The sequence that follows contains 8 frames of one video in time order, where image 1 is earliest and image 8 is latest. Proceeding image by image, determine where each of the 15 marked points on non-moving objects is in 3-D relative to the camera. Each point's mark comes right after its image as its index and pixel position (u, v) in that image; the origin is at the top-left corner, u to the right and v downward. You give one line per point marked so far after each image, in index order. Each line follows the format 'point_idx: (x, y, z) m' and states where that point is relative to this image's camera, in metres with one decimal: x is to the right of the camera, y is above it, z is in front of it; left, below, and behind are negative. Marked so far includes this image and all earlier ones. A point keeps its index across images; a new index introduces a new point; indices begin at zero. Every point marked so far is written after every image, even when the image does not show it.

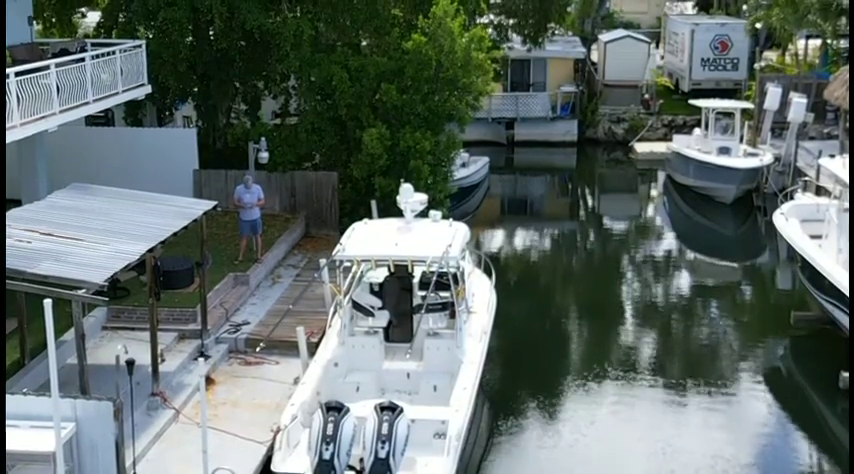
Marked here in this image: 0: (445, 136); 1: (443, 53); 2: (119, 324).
0: (+0.3, +1.7, +18.3) m
1: (+0.3, +3.1, +17.9) m
2: (-4.0, -1.1, +13.7) m
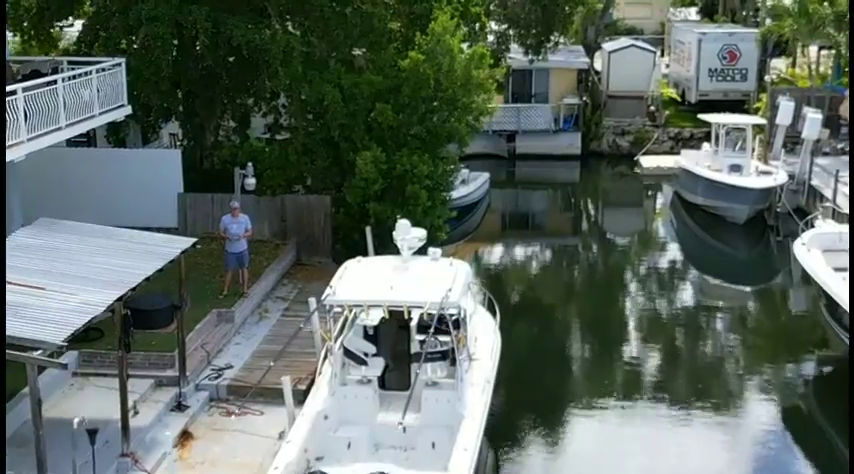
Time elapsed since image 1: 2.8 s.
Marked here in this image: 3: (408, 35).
0: (+0.3, +1.2, +17.3) m
1: (+0.2, +2.7, +16.8) m
2: (-4.1, -1.6, +12.6) m
3: (-0.3, +3.5, +18.4) m
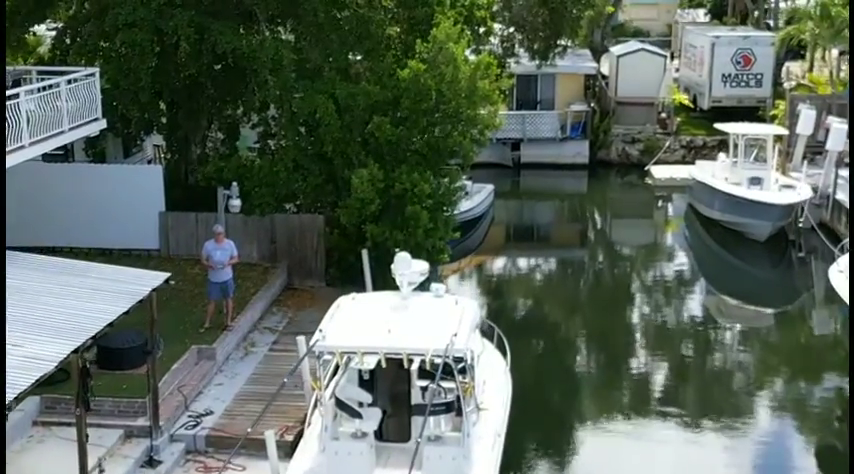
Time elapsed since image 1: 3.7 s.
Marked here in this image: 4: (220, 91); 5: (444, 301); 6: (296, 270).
0: (+0.3, +0.8, +15.9) m
1: (+0.2, +2.3, +15.5) m
2: (-4.0, -2.0, +11.3) m
3: (-0.3, +3.2, +17.0) m
4: (-3.3, +2.3, +16.7) m
5: (+0.2, -0.7, +11.0) m
6: (-2.1, -0.5, +16.5) m
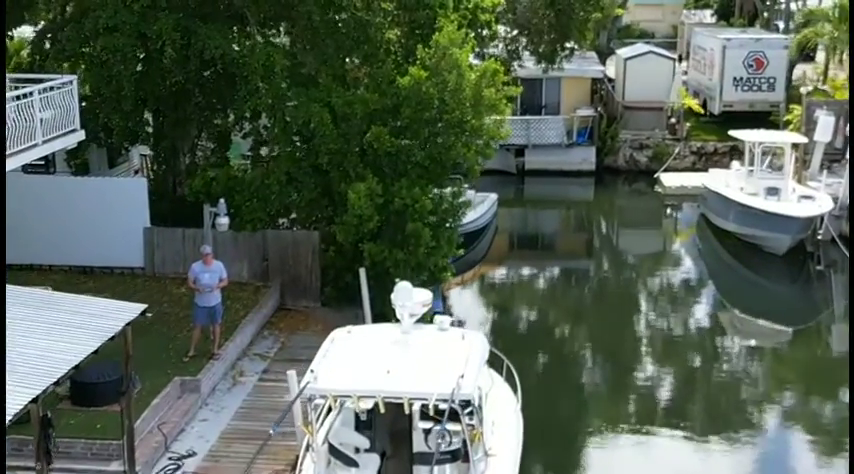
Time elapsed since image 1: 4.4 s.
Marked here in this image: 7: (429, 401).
0: (+0.3, +0.6, +14.9) m
1: (+0.3, +2.0, +14.5) m
2: (-4.0, -2.2, +10.3) m
3: (-0.3, +2.9, +16.0) m
4: (-3.3, +2.1, +15.7) m
5: (+0.2, -0.9, +10.0) m
6: (-2.0, -0.8, +15.5) m
7: (0.0, -1.4, +8.8) m
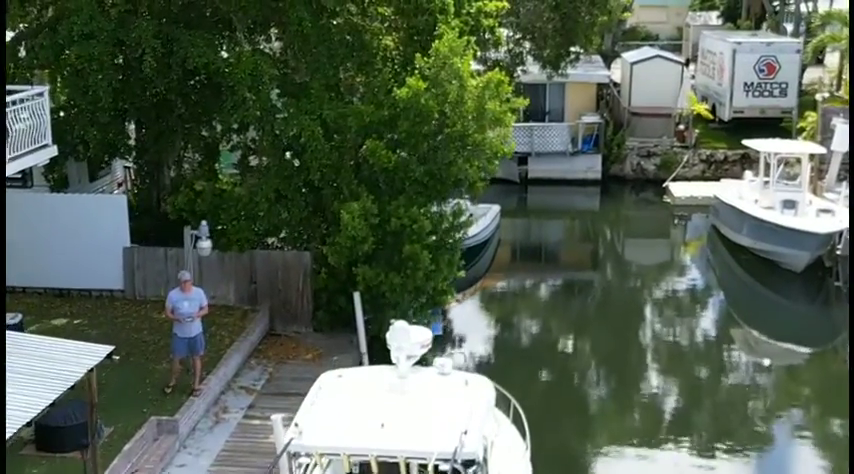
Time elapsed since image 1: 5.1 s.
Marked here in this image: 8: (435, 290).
0: (+0.3, +0.3, +13.9) m
1: (+0.3, +1.7, +13.5) m
2: (-4.0, -2.5, +9.3) m
3: (-0.3, +2.6, +15.0) m
4: (-3.3, +1.8, +14.7) m
5: (+0.2, -1.2, +9.0) m
6: (-2.0, -1.1, +14.5) m
7: (0.0, -1.7, +7.8) m
8: (+0.1, -0.7, +13.8) m
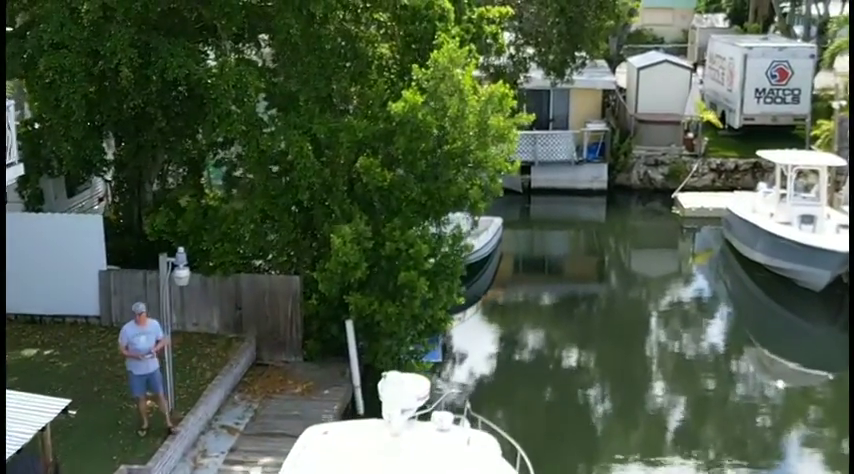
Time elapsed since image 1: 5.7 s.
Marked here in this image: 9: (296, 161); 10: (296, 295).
0: (+0.3, 0.0, +12.9) m
1: (+0.2, +1.4, +12.5) m
2: (-4.1, -2.8, +8.3) m
3: (-0.3, +2.3, +14.0) m
4: (-3.3, +1.5, +13.8) m
5: (+0.2, -1.5, +8.0) m
6: (-2.1, -1.4, +13.5) m
7: (0.0, -2.0, +6.8) m
8: (+0.1, -1.0, +12.8) m
9: (-1.6, +0.9, +12.7) m
10: (-1.7, -0.7, +13.3) m
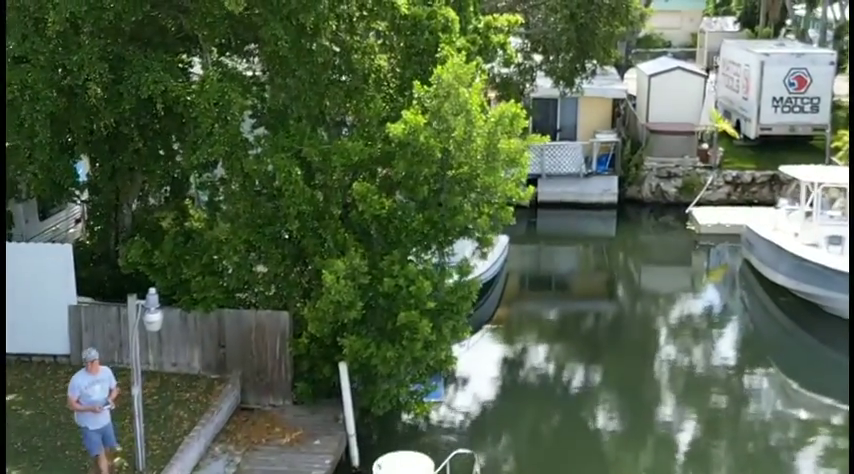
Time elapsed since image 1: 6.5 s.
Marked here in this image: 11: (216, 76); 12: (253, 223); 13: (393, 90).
0: (+0.3, -0.4, +11.7) m
1: (+0.3, +1.1, +11.3) m
2: (-4.1, -3.2, +7.1) m
3: (-0.3, +2.0, +12.8) m
4: (-3.3, +1.1, +12.5) m
5: (+0.2, -1.9, +6.8) m
6: (-2.1, -1.7, +12.3) m
7: (0.0, -2.3, +5.6) m
8: (+0.1, -1.4, +11.5) m
9: (-1.6, +0.6, +11.4) m
10: (-1.6, -1.1, +12.1) m
11: (-2.4, +1.8, +11.8) m
12: (-2.0, +0.2, +11.9) m
13: (-0.4, +1.8, +12.8) m
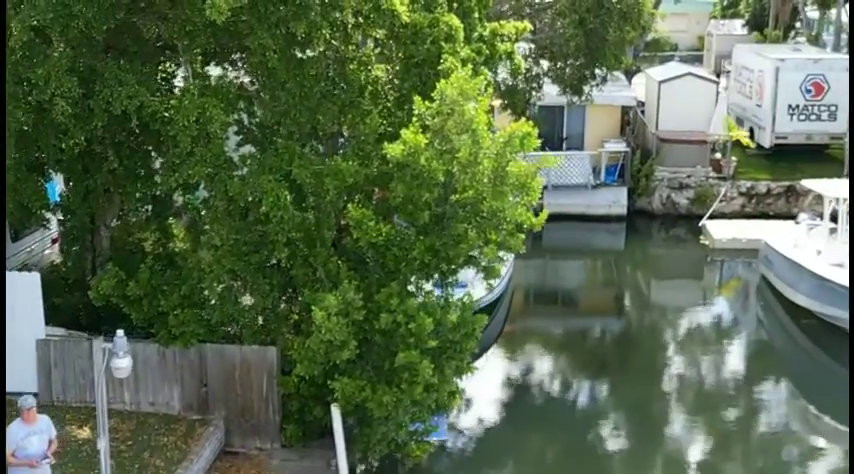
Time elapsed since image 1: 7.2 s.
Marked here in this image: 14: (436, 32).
0: (+0.3, -0.7, +10.7) m
1: (+0.3, +0.8, +10.3) m
2: (-4.0, -3.5, +6.0) m
3: (-0.3, +1.7, +11.8) m
4: (-3.3, +0.8, +11.5) m
5: (+0.2, -2.2, +5.7) m
6: (-2.0, -2.0, +11.3) m
7: (0.0, -2.6, +4.5) m
8: (+0.1, -1.7, +10.5) m
9: (-1.5, +0.3, +10.4) m
10: (-1.6, -1.4, +11.1) m
11: (-2.4, +1.5, +10.7) m
12: (-2.0, -0.1, +10.8) m
13: (-0.4, +1.5, +11.8) m
14: (+0.1, +2.3, +11.5) m
